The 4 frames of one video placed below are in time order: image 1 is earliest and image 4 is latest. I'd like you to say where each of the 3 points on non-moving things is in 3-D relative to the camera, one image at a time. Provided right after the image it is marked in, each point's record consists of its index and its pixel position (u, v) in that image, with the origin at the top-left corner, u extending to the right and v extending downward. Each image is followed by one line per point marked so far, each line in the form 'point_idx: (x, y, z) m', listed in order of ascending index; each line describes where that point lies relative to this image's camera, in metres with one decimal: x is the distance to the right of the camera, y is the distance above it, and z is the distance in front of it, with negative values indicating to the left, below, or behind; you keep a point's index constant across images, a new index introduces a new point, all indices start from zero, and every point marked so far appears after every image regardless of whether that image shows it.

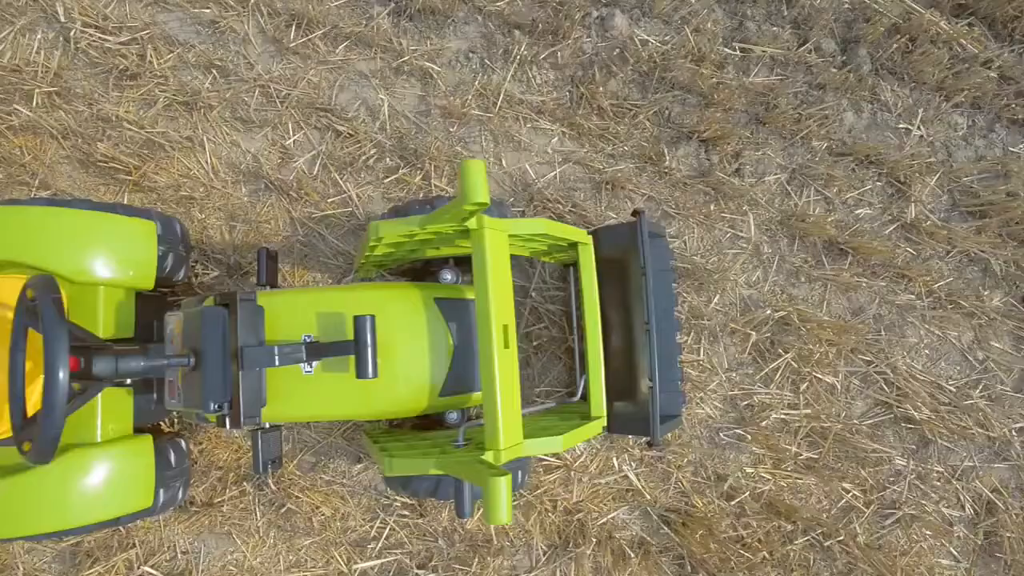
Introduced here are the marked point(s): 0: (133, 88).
0: (-2.0, +1.1, +2.0) m
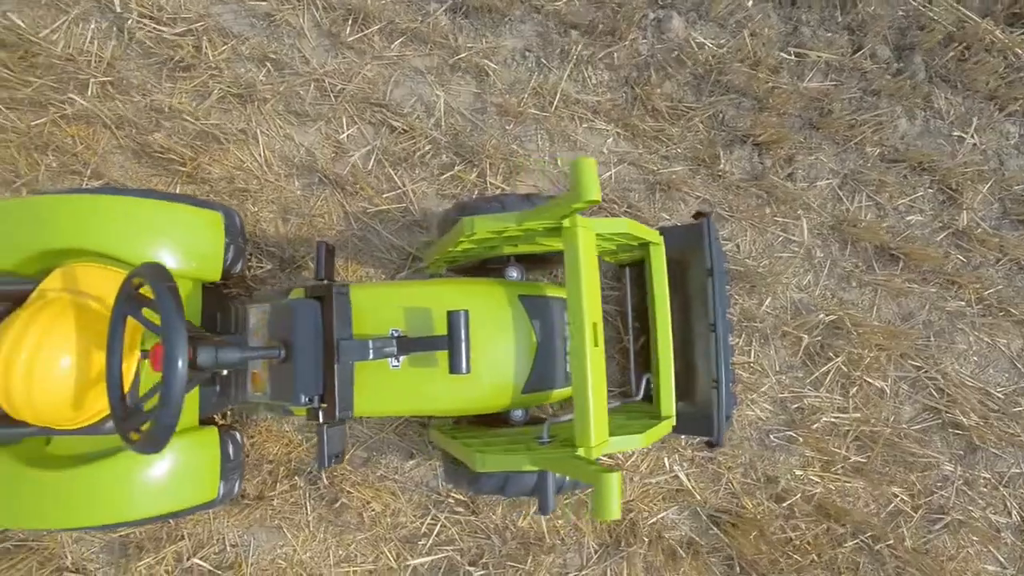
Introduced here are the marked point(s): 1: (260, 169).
0: (-1.7, +1.1, +2.0) m
1: (-1.3, +0.6, +2.0) m
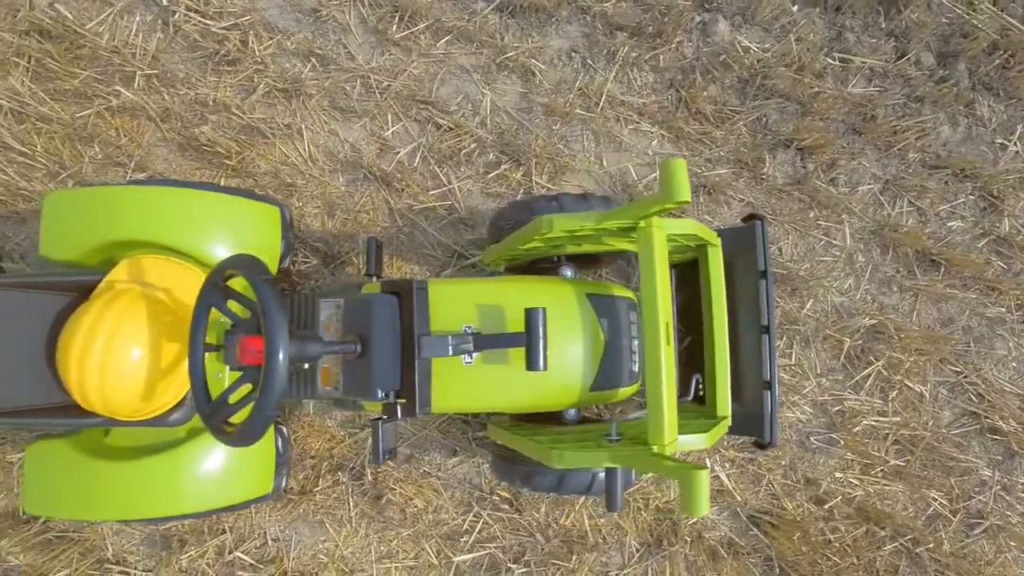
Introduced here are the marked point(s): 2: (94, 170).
0: (-1.5, +1.1, +2.0) m
1: (-1.1, +0.6, +2.0) m
2: (-2.2, +0.6, +2.0) m
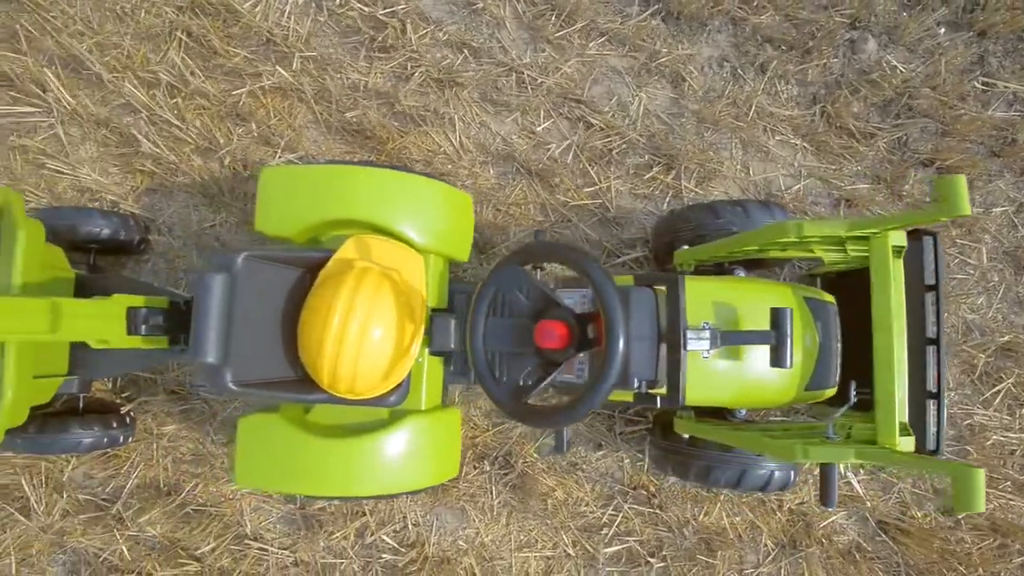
0: (-0.7, +1.2, +2.1) m
1: (-0.3, +0.7, +2.0) m
2: (-1.4, +0.7, +2.0) m
